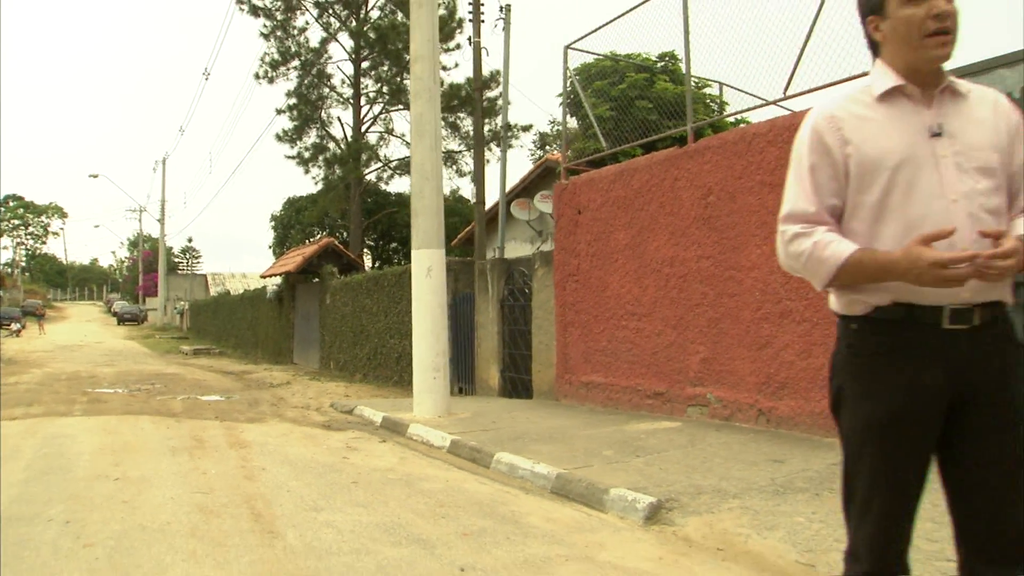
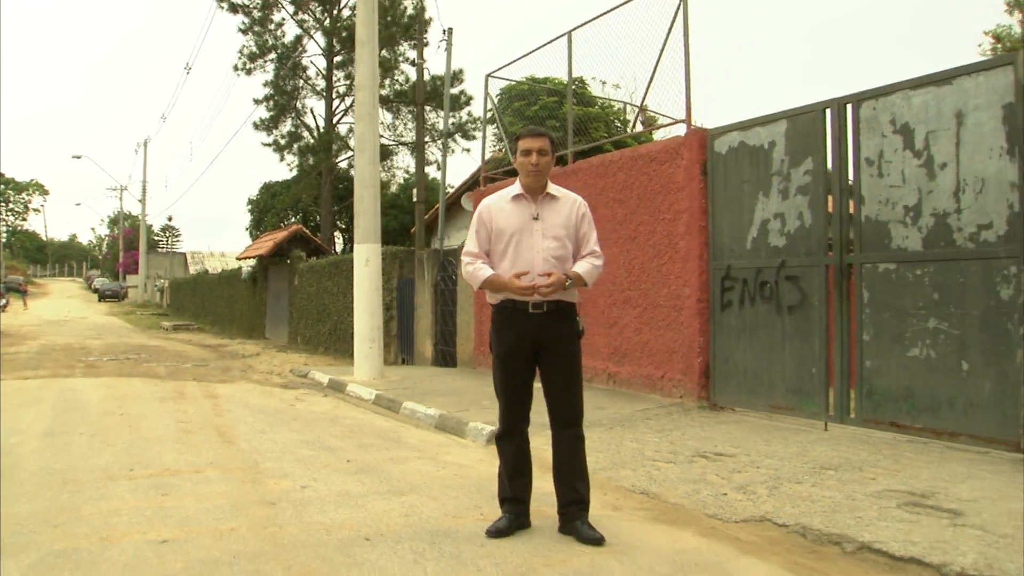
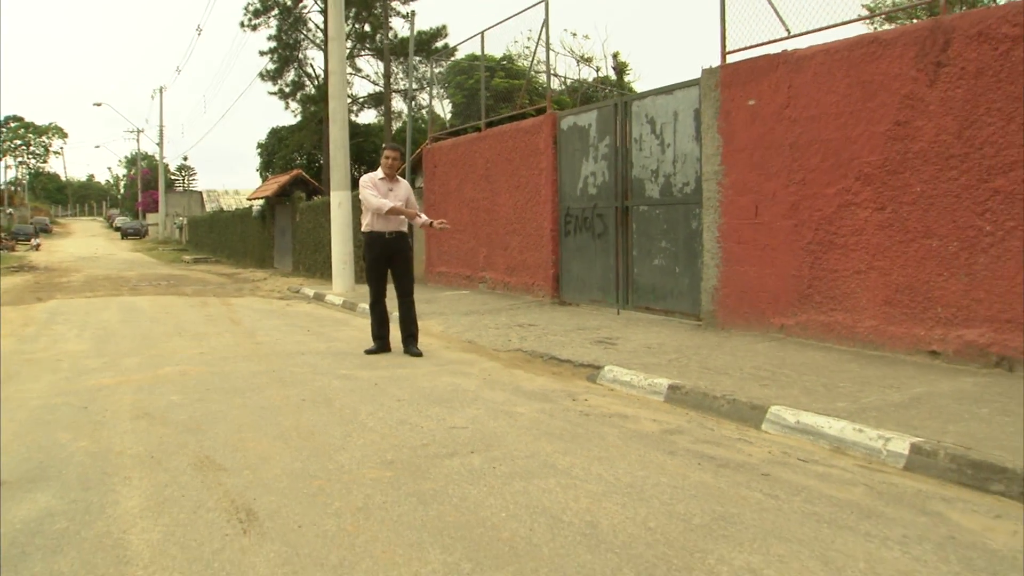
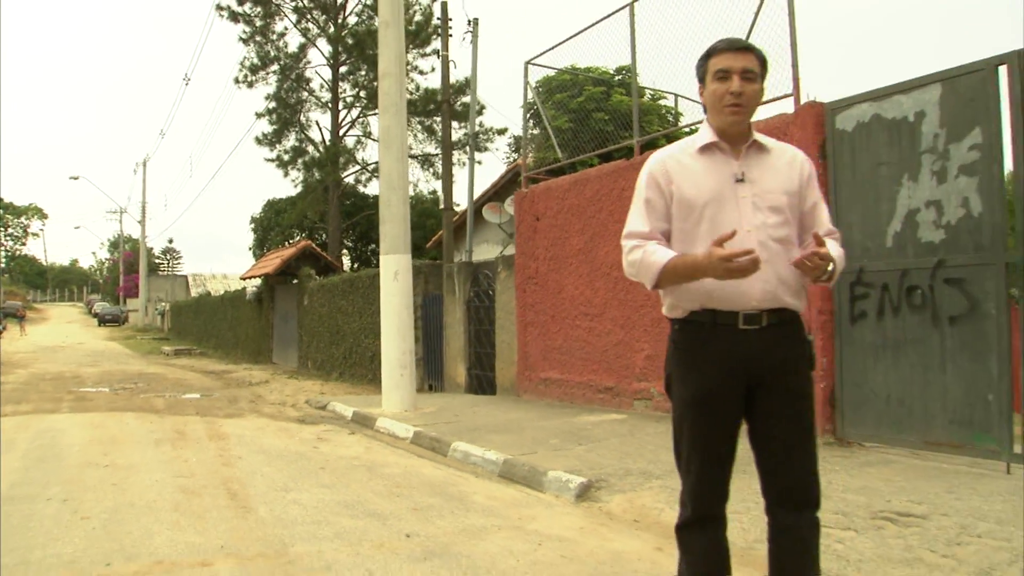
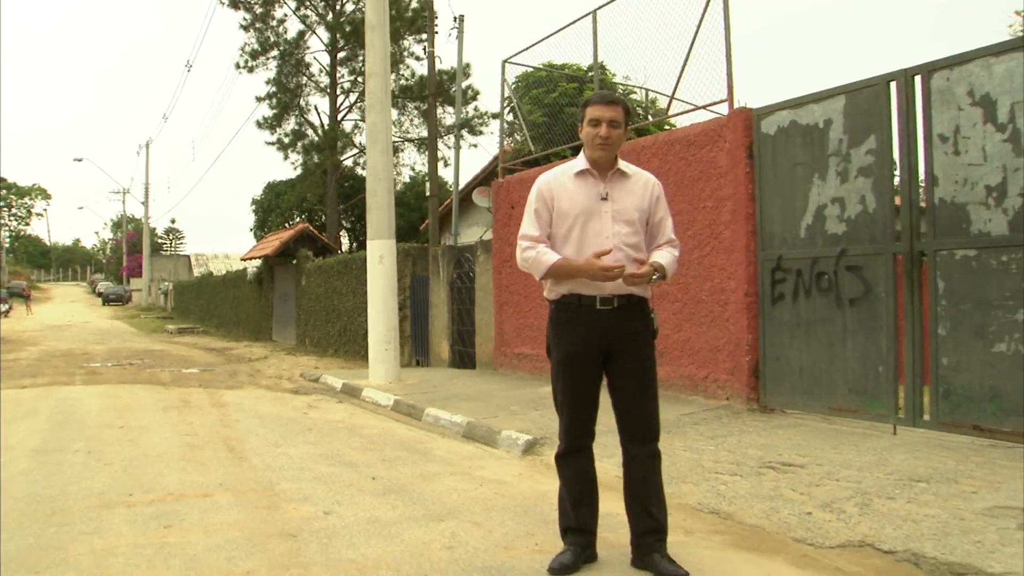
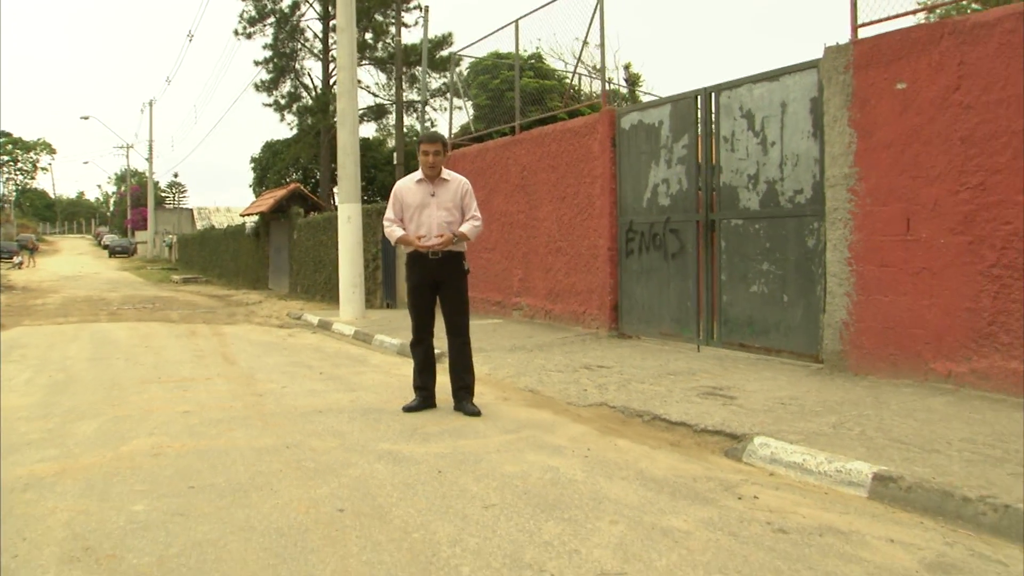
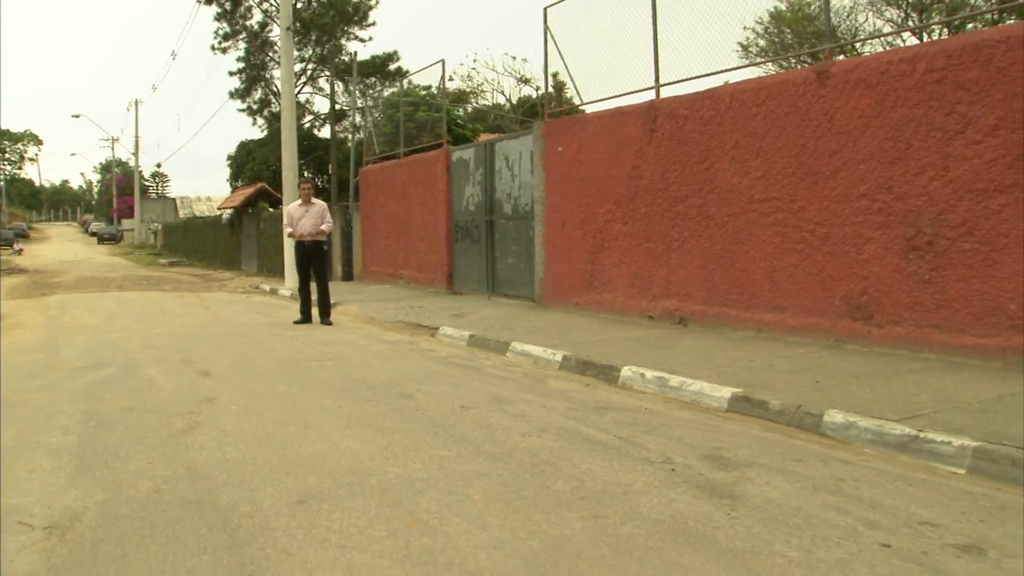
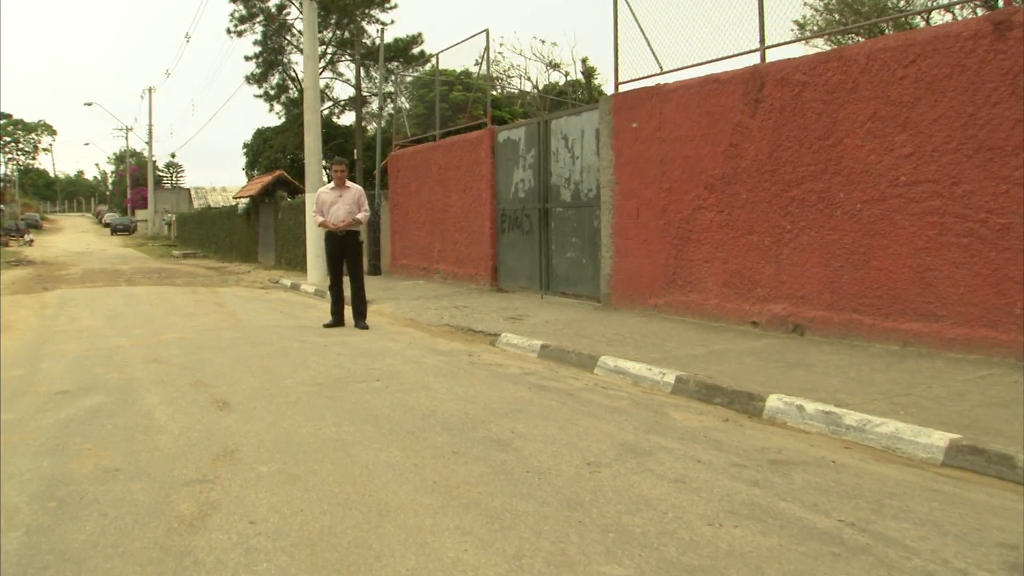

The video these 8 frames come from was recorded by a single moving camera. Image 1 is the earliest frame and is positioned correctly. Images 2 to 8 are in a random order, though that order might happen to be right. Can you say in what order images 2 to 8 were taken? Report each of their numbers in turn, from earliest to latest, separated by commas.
4, 5, 2, 6, 3, 8, 7
